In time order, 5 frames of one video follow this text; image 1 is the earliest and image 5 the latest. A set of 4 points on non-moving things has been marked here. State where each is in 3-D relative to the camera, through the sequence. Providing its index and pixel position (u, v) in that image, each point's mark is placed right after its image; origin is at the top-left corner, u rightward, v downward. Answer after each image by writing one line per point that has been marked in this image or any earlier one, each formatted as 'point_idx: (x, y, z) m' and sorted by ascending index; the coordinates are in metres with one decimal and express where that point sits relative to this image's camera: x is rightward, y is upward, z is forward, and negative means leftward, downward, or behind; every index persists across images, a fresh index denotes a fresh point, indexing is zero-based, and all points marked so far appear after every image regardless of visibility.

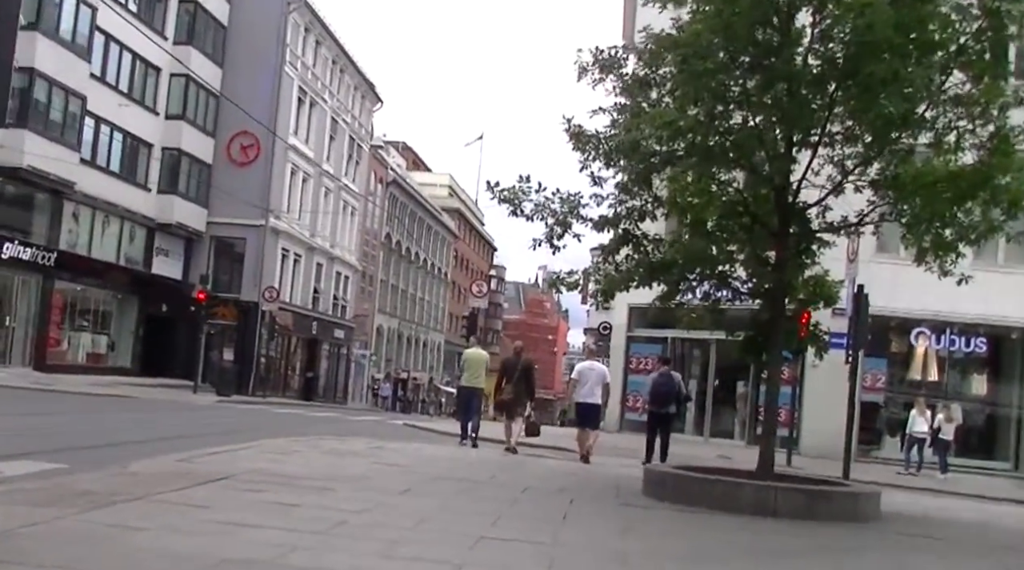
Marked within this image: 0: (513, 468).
0: (0.0, -2.4, +15.1) m
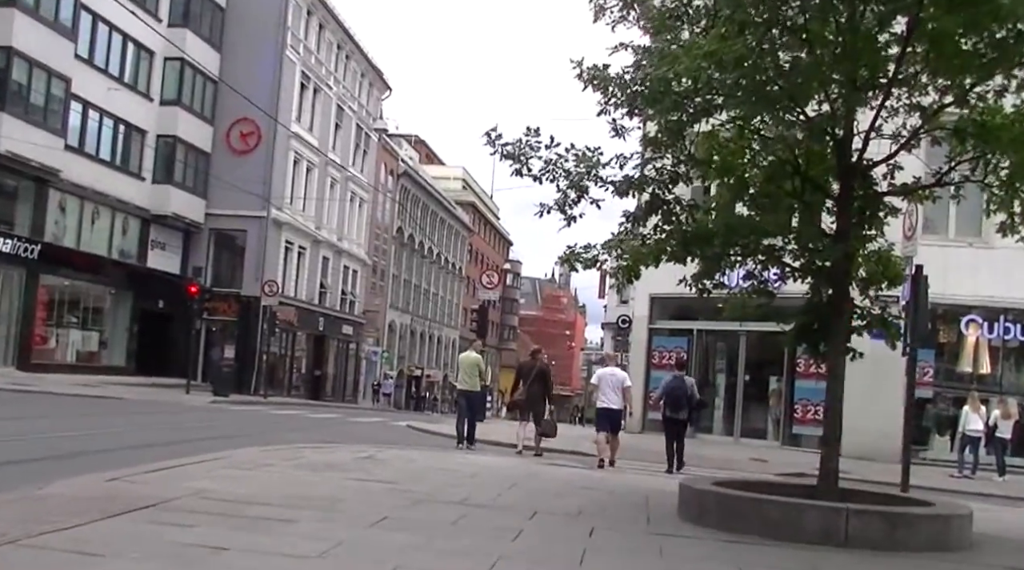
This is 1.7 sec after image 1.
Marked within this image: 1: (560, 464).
0: (+0.1, -2.2, +12.7) m
1: (+0.7, -2.5, +16.2) m
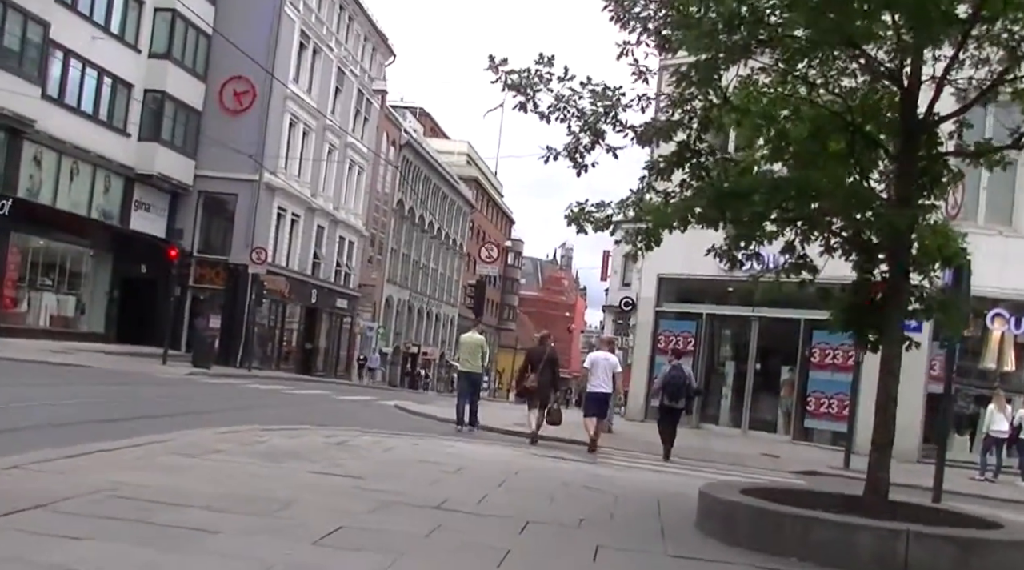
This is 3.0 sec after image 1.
0: (0.0, -1.8, +10.9) m
1: (+0.6, -2.1, +14.4) m
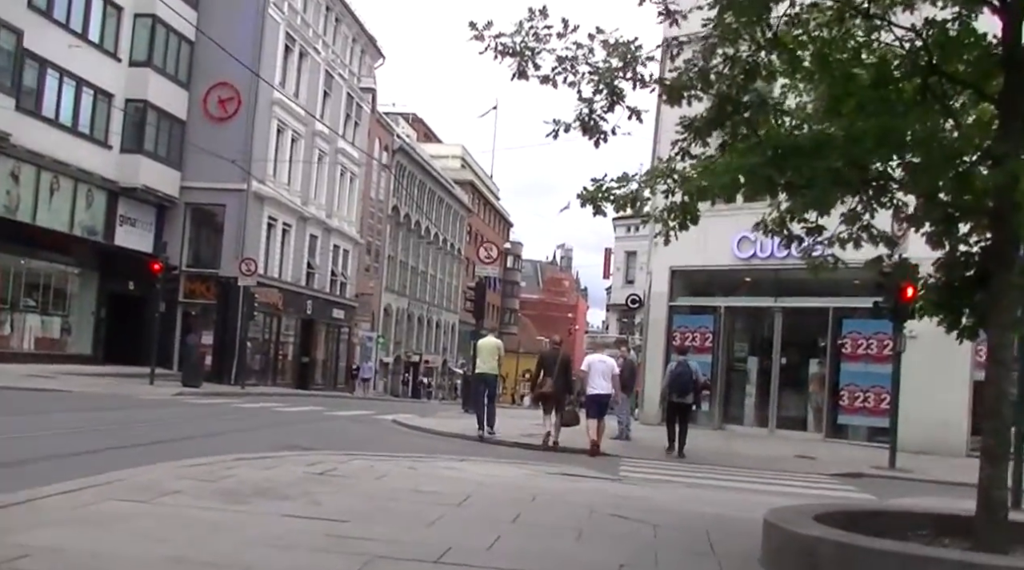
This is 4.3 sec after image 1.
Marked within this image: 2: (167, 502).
0: (+0.1, -1.8, +9.2) m
1: (+0.7, -2.1, +12.7) m
2: (-2.5, -1.6, +8.3) m
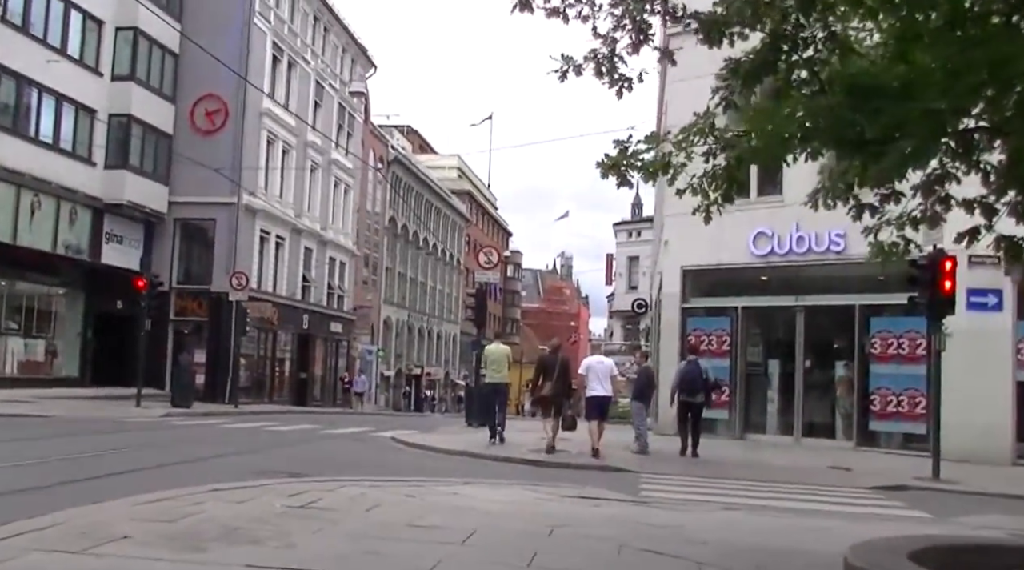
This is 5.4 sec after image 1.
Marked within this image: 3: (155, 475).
0: (+0.2, -1.7, +7.7) m
1: (+0.8, -2.1, +11.2) m
2: (-2.4, -1.6, +6.9) m
3: (-3.9, -2.1, +12.6) m
